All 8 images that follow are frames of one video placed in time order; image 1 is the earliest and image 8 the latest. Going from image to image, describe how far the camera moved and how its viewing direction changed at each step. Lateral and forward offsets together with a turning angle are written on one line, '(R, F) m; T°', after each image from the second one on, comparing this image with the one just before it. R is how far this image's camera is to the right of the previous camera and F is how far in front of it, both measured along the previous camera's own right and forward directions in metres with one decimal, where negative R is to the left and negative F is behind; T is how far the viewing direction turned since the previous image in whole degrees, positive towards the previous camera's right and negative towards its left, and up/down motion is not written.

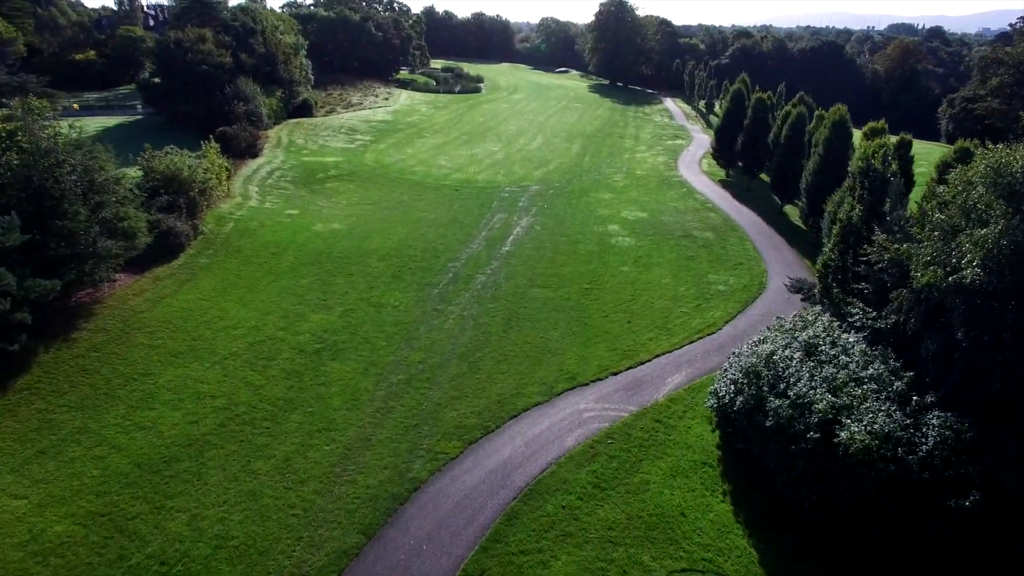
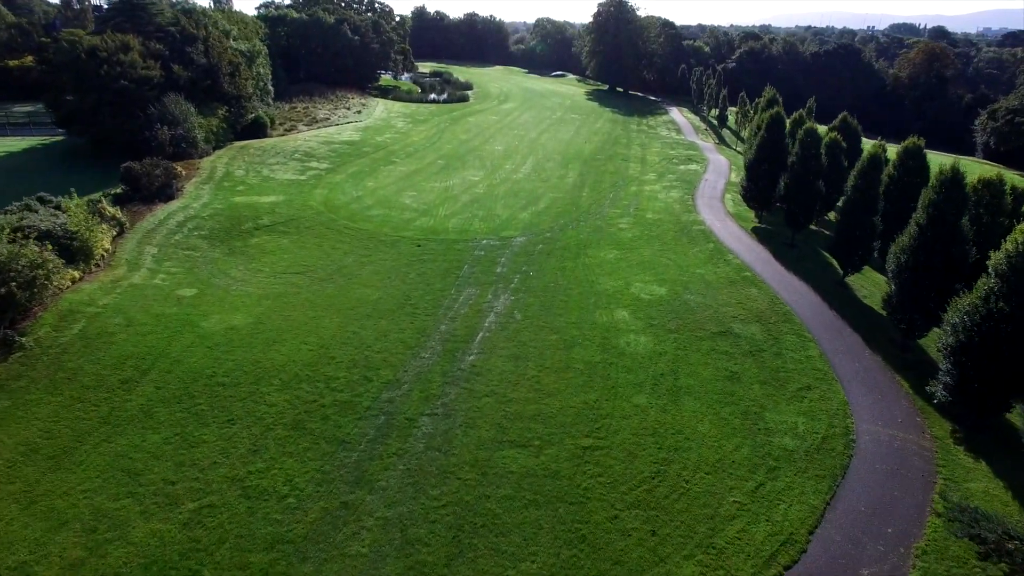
(+1.0, +7.3) m; 0°
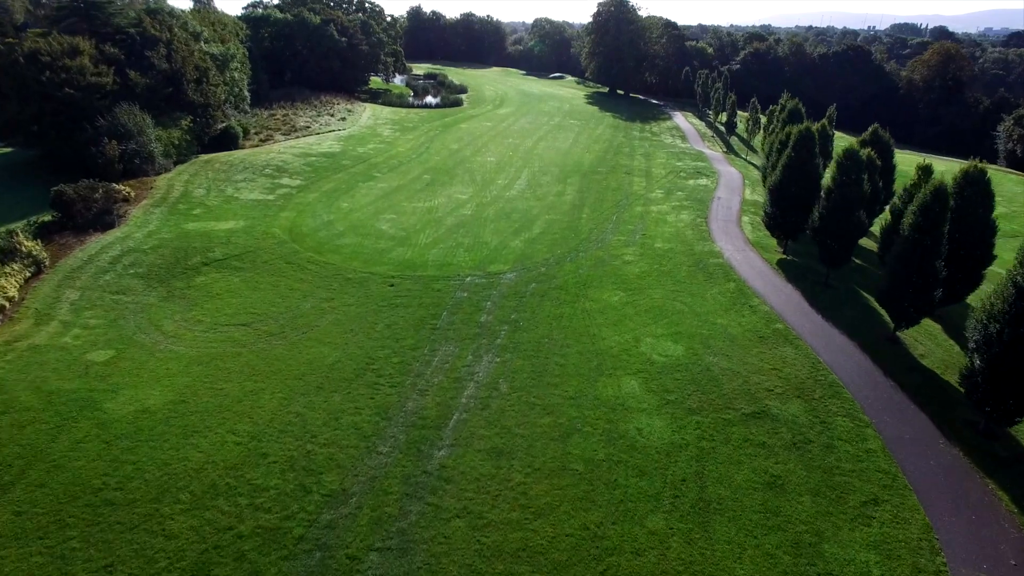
(+0.5, +3.7) m; 0°
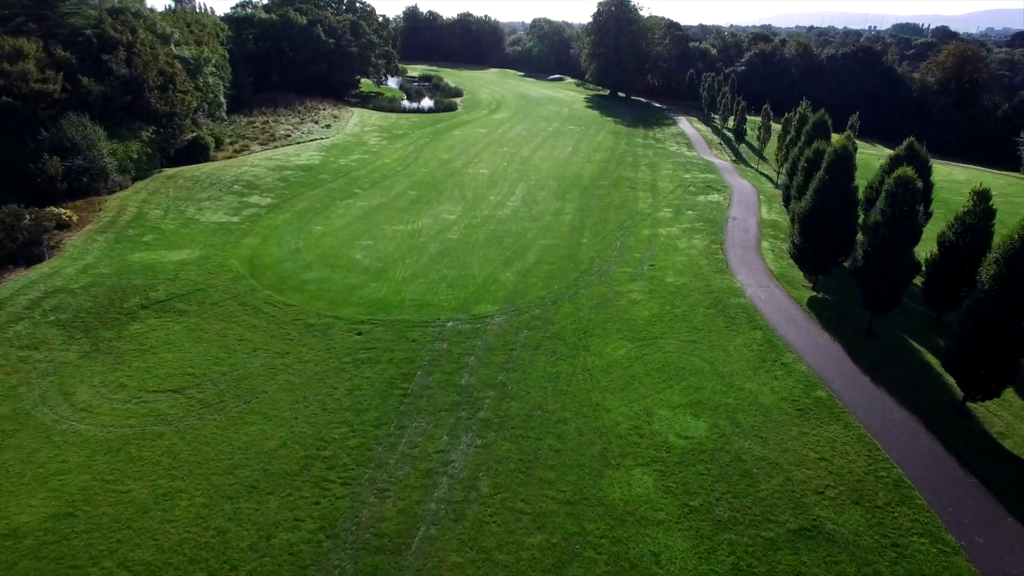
(+0.4, +3.4) m; 0°
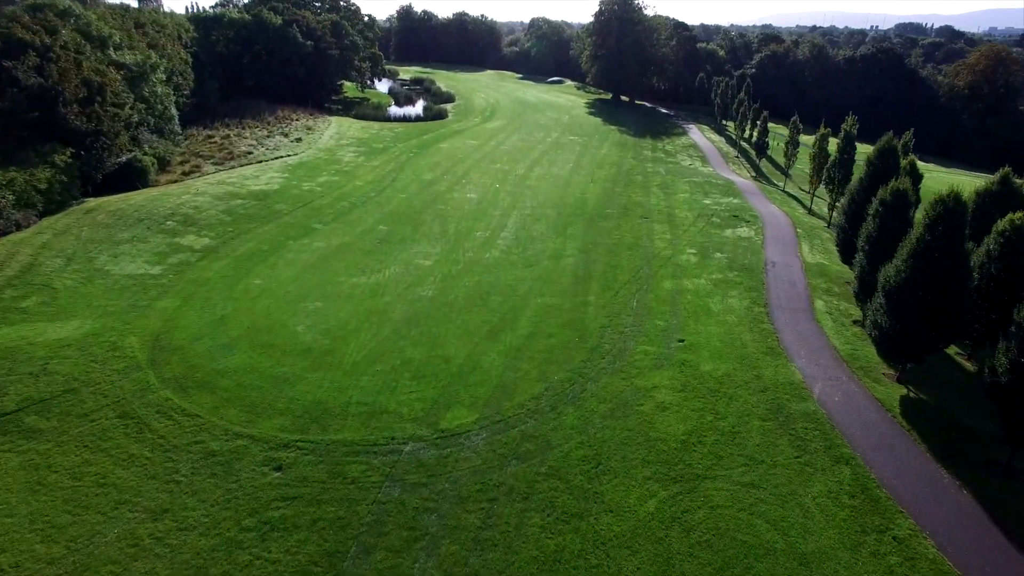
(+0.5, +5.8) m; 0°
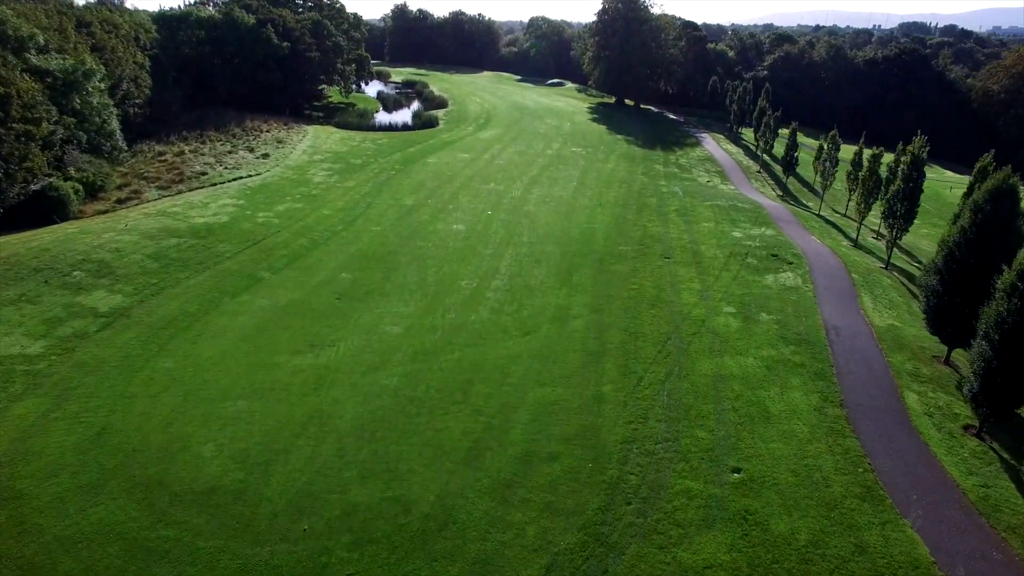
(+0.3, +5.6) m; 0°
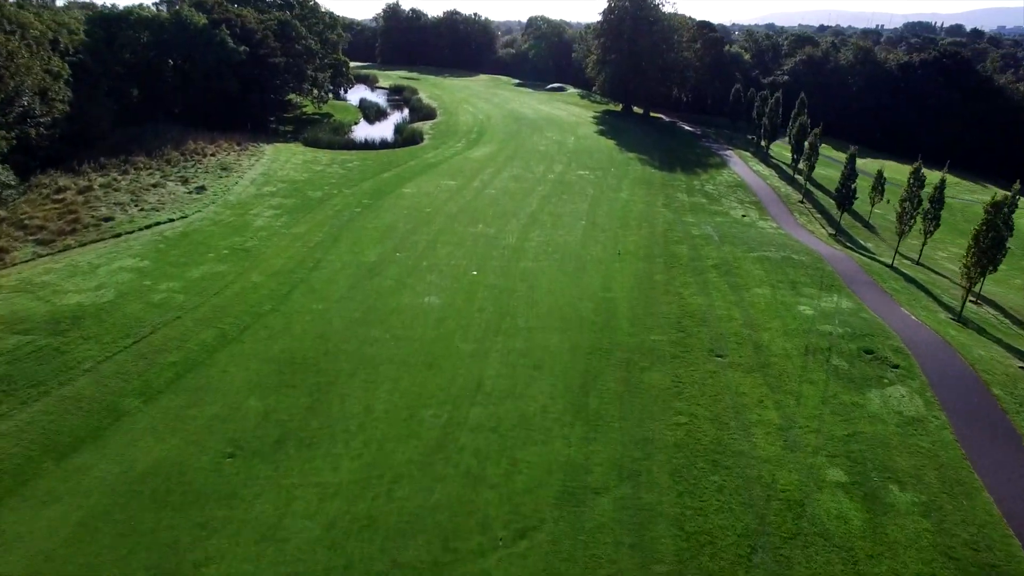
(+0.3, +8.0) m; 0°
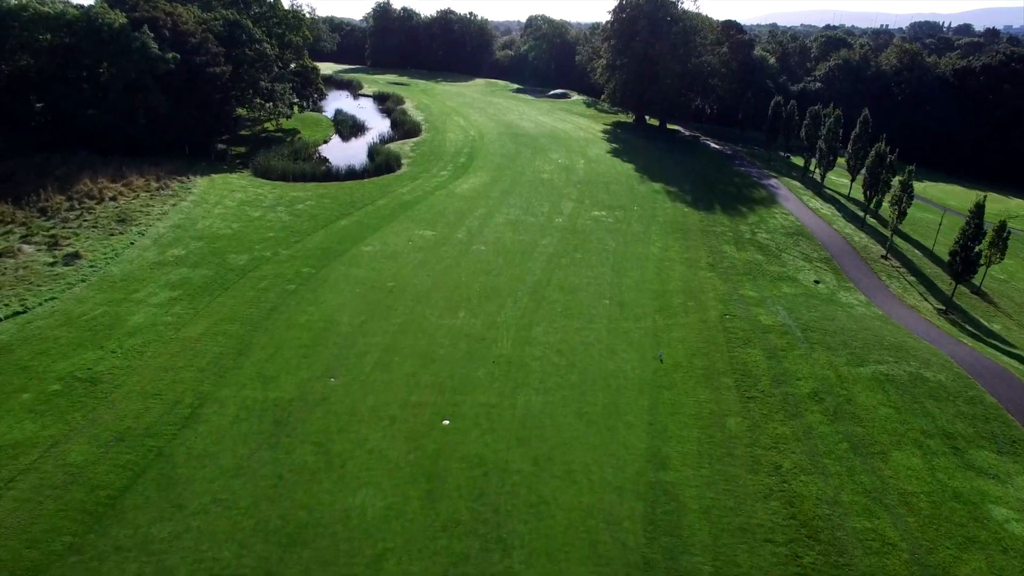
(+0.2, +9.6) m; 0°
